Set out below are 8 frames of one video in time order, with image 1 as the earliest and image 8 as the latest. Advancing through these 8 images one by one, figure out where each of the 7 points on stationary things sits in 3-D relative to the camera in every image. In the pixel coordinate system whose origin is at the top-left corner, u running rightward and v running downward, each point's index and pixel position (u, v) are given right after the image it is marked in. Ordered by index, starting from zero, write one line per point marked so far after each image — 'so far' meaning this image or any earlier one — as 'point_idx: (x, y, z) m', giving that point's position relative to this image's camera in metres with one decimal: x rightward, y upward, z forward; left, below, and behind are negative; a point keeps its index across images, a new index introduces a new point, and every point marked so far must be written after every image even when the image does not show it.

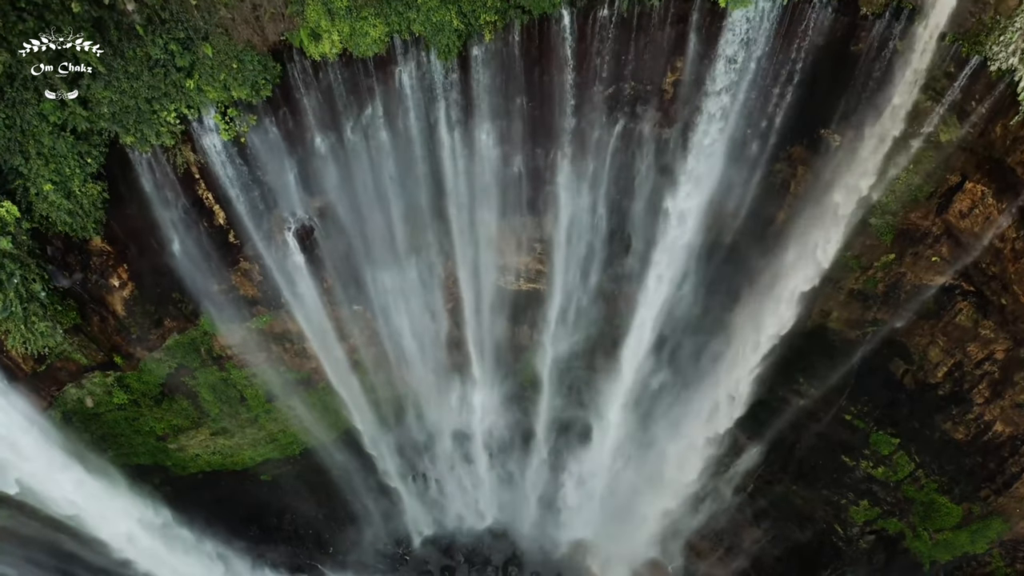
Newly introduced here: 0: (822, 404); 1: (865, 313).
0: (+6.3, -2.4, +13.2) m
1: (+6.5, -0.6, +11.9) m
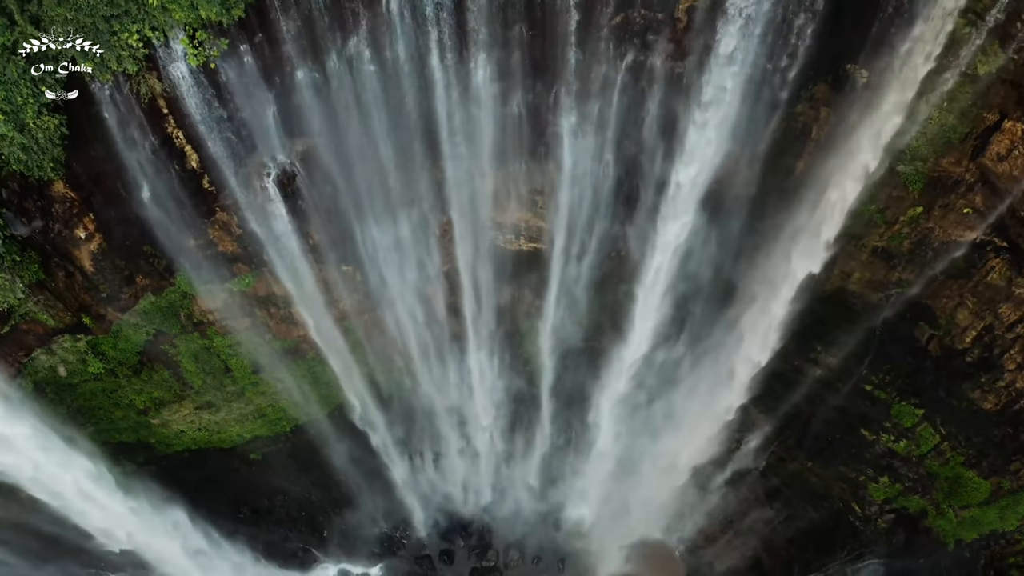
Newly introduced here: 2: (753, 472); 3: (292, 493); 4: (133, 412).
0: (+6.3, -1.7, +12.4) m
1: (+6.5, +0.2, +11.1) m
2: (+5.3, -4.1, +14.2) m
3: (-5.0, -4.7, +14.8) m
4: (-7.5, -2.4, +12.7) m
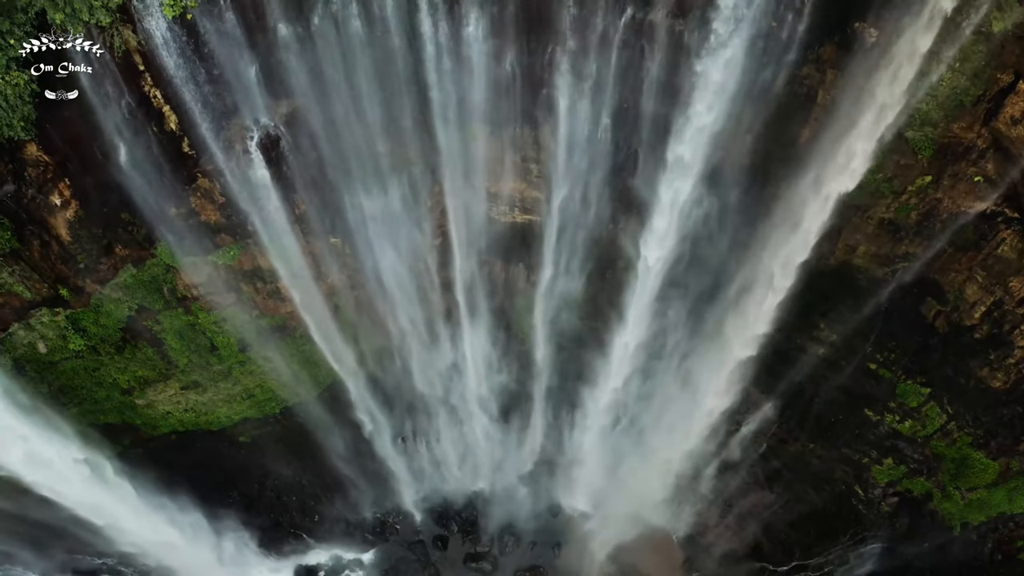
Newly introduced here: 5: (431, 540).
0: (+6.2, -1.2, +12.1) m
1: (+6.4, +0.6, +10.8) m
2: (+5.2, -3.6, +13.9) m
3: (-5.1, -4.2, +14.5) m
4: (-7.6, -2.0, +12.3) m
5: (-1.8, -5.7, +14.5) m
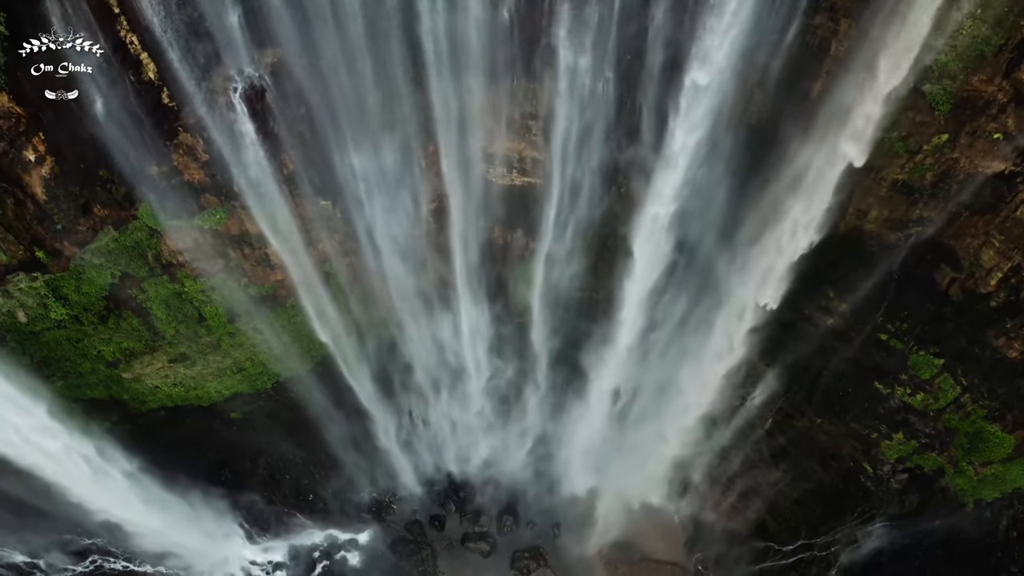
0: (+6.2, -0.6, +11.6) m
1: (+6.3, +1.2, +10.3) m
2: (+5.2, -3.0, +13.5) m
3: (-5.1, -3.6, +14.1) m
4: (-7.6, -1.4, +11.9) m
5: (-1.8, -5.1, +14.1) m
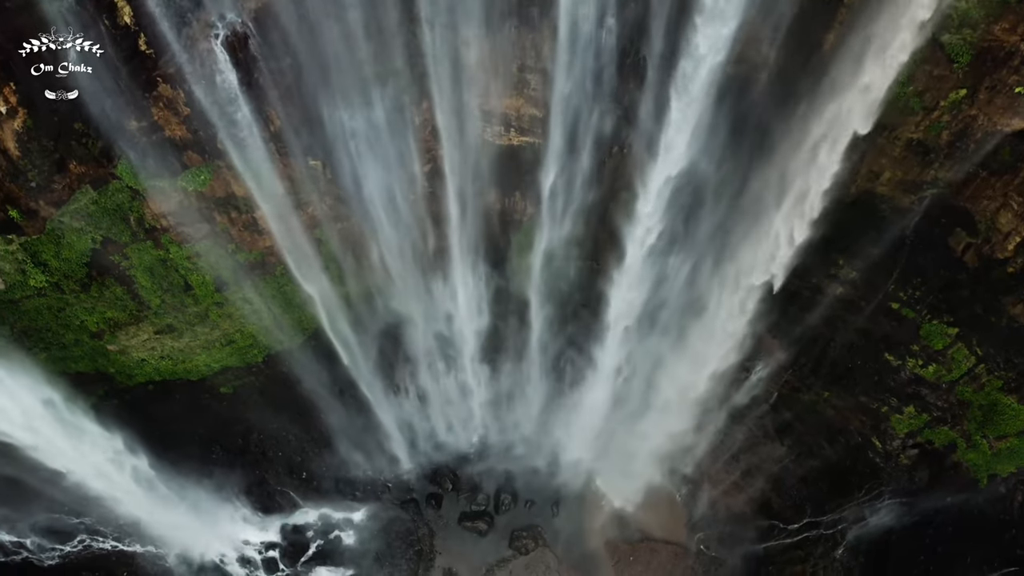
0: (+6.1, 0.0, +11.2) m
1: (+6.3, +1.8, +9.9) m
2: (+5.2, -2.4, +13.1) m
3: (-5.2, -3.0, +13.7) m
4: (-7.7, -0.8, +11.5) m
5: (-1.9, -4.5, +13.7) m
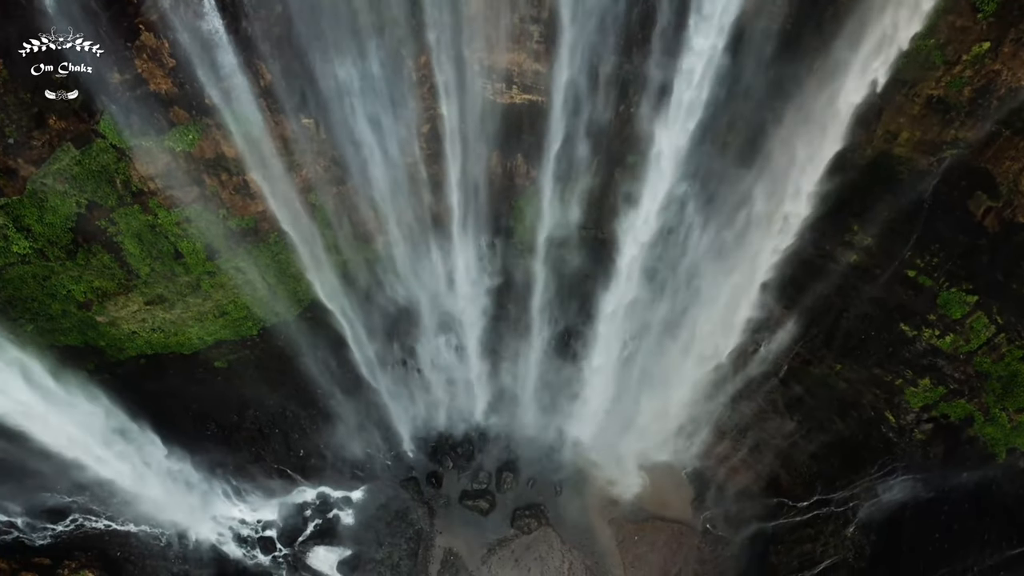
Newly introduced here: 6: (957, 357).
0: (+6.2, +0.5, +10.8) m
1: (+6.3, +2.3, +9.4) m
2: (+5.2, -1.8, +12.7) m
3: (-5.1, -2.4, +13.3) m
4: (-7.6, -0.3, +11.2) m
5: (-1.8, -3.9, +13.4) m
6: (+7.4, -1.1, +10.7) m
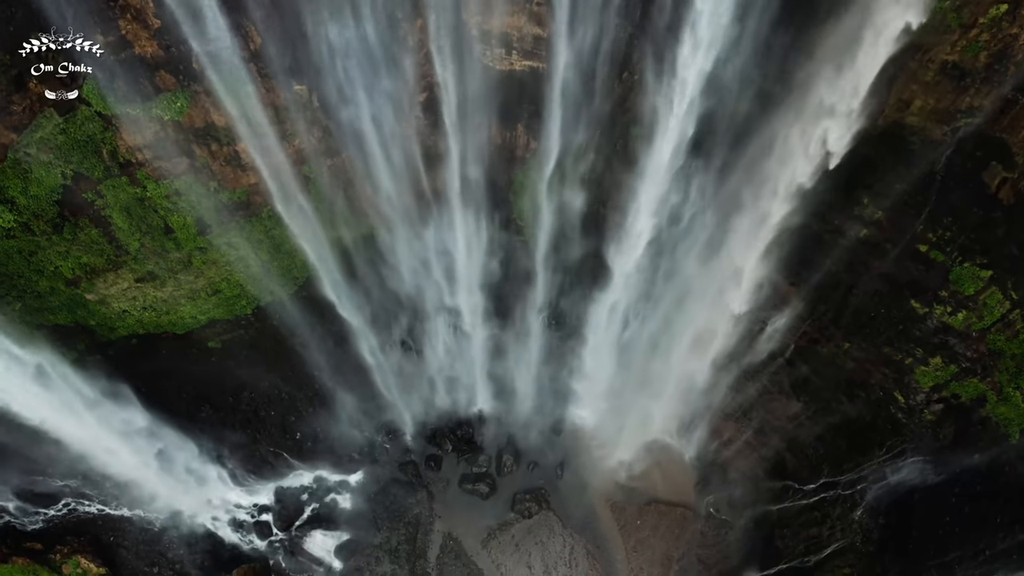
0: (+6.2, +0.9, +10.5) m
1: (+6.3, +2.7, +9.1) m
2: (+5.2, -1.3, +12.4) m
3: (-5.1, -2.0, +13.1) m
4: (-7.6, +0.1, +10.9) m
5: (-1.8, -3.5, +13.1) m
6: (+7.4, -0.7, +10.4) m
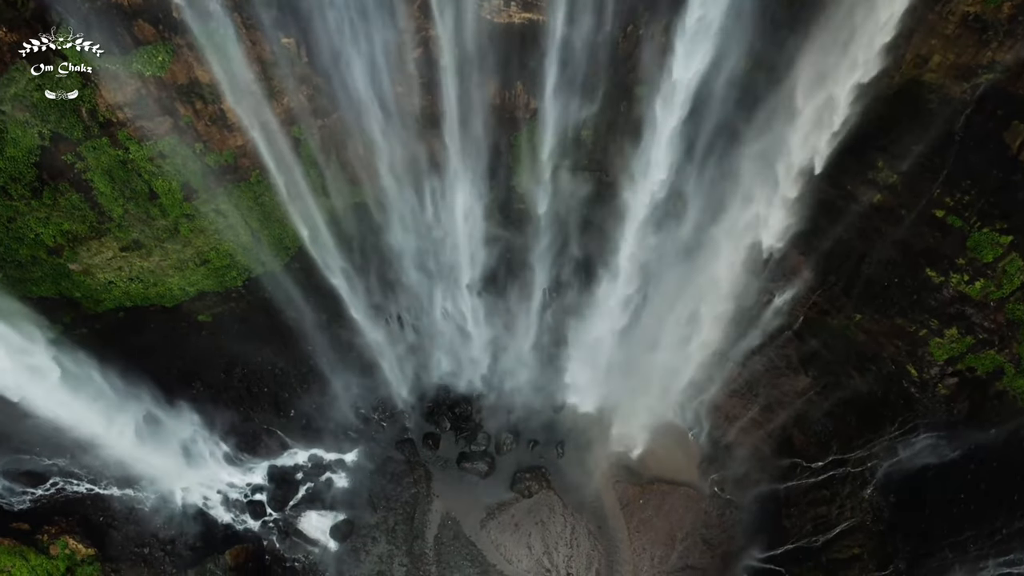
0: (+6.1, +1.5, +10.0) m
1: (+6.3, +3.2, +8.6) m
2: (+5.2, -0.8, +12.0) m
3: (-5.1, -1.5, +12.7) m
4: (-7.6, +0.6, +10.5) m
5: (-1.8, -2.9, +12.7) m
6: (+7.4, -0.2, +10.0) m
